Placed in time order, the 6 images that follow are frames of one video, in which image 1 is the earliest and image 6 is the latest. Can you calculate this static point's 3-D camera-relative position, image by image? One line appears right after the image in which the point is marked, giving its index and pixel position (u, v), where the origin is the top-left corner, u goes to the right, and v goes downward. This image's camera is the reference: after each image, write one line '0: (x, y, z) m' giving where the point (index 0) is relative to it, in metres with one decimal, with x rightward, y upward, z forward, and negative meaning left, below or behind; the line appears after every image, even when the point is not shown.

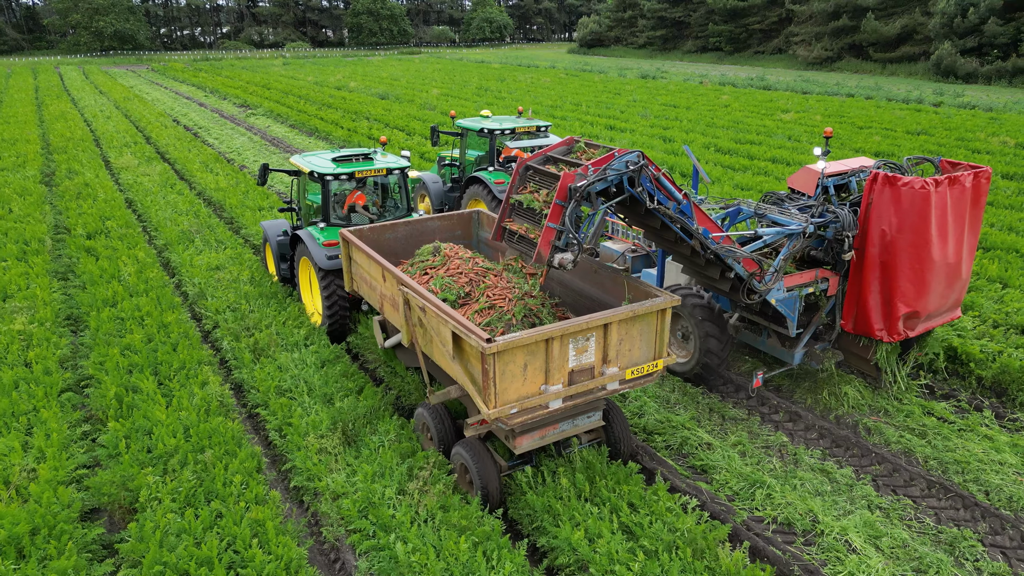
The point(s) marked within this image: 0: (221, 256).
0: (-3.5, +0.4, +8.8) m
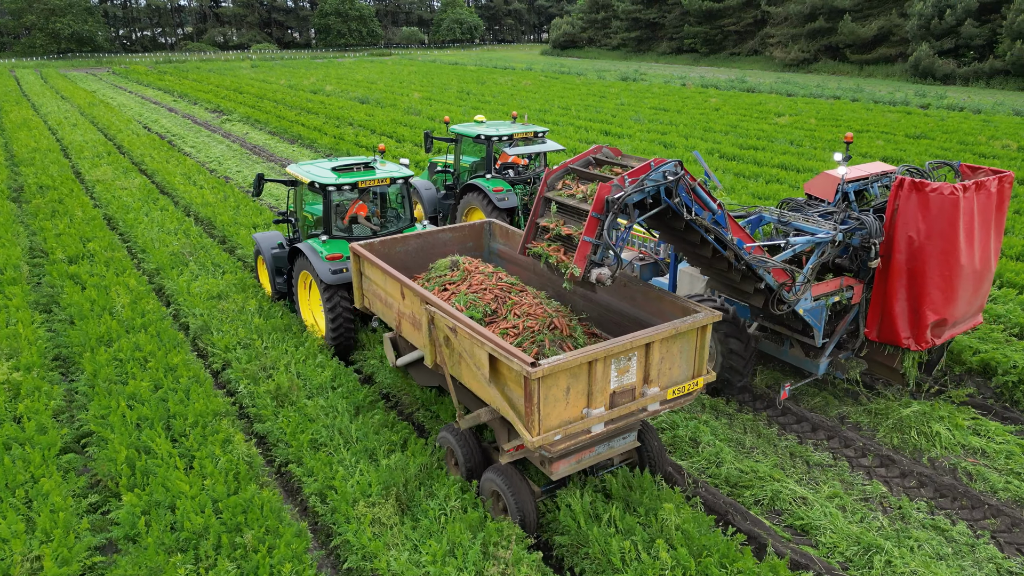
0: (-3.2, +0.1, +8.0) m
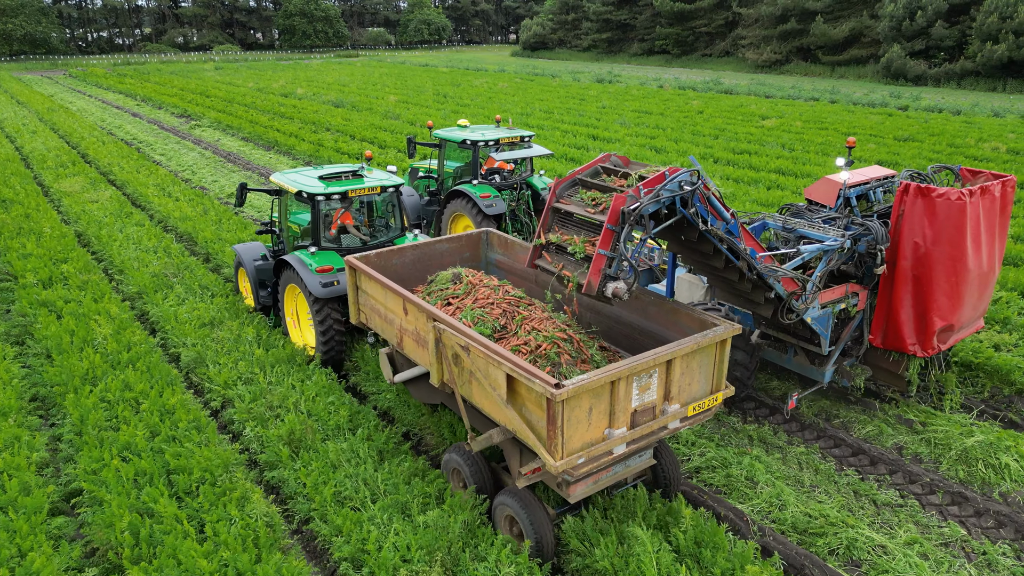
0: (-3.0, -0.2, +7.4) m
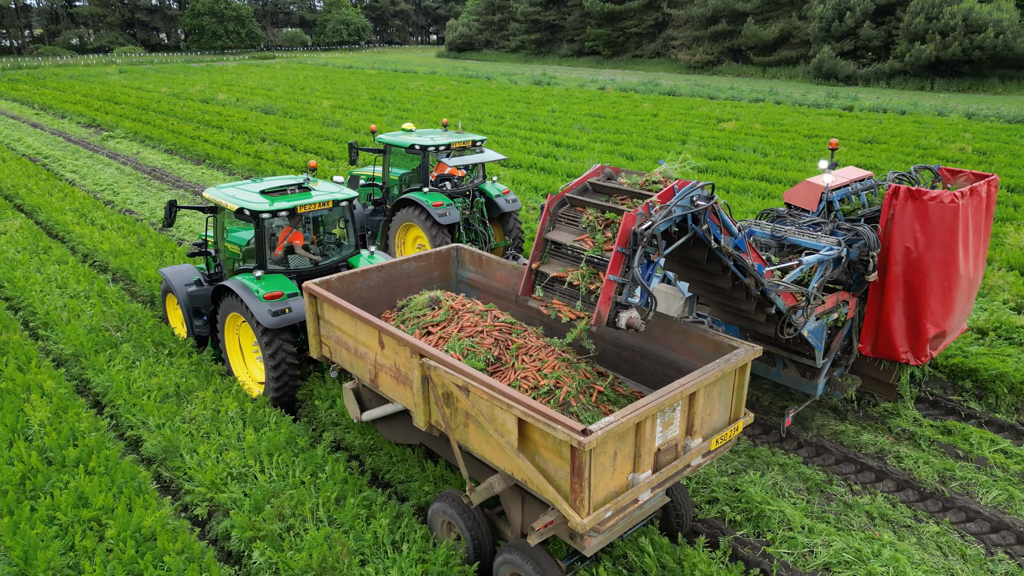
0: (-2.8, -0.7, +6.0) m
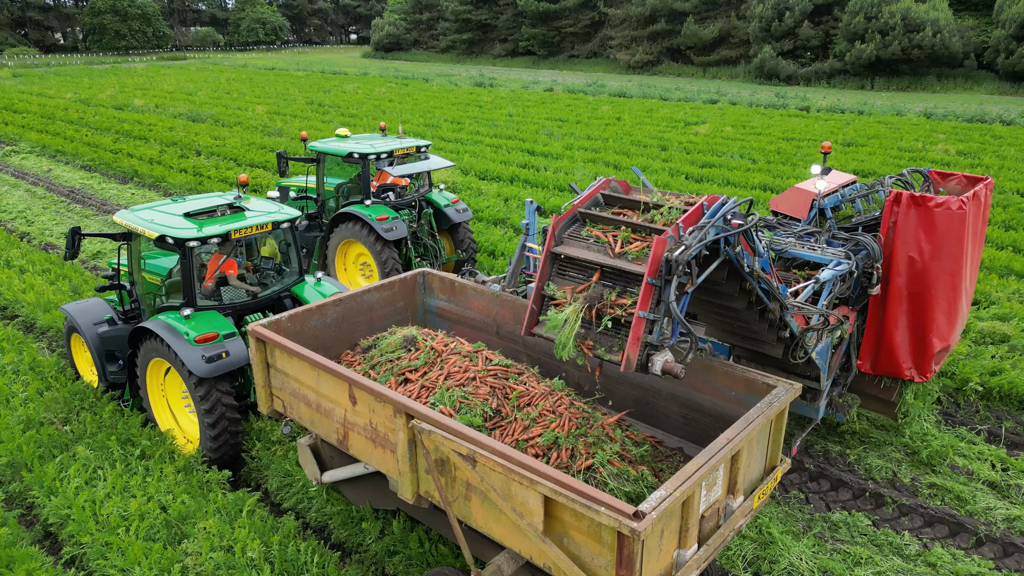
0: (-2.2, -1.2, +4.5) m
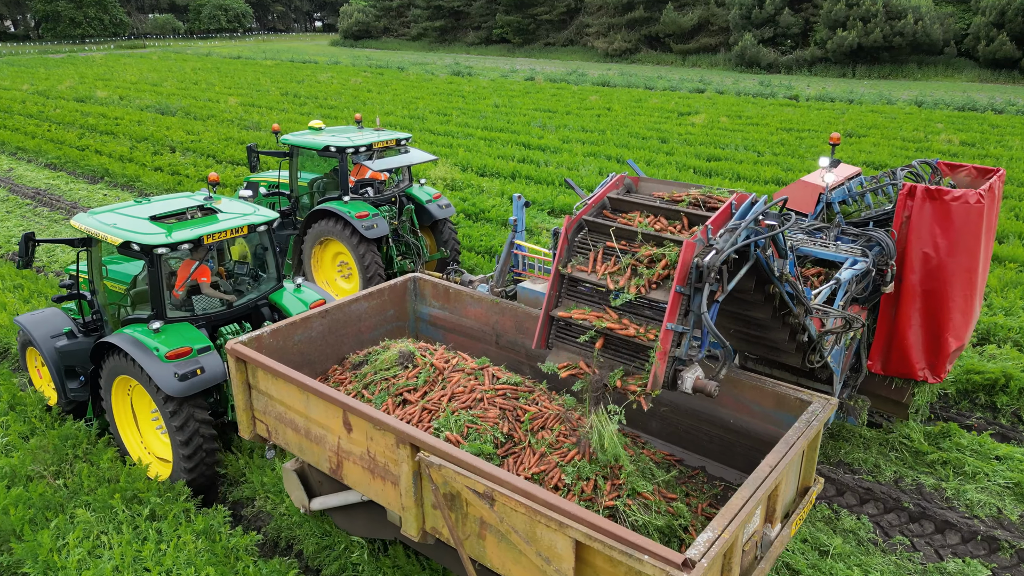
0: (-1.8, -1.4, +3.8) m
